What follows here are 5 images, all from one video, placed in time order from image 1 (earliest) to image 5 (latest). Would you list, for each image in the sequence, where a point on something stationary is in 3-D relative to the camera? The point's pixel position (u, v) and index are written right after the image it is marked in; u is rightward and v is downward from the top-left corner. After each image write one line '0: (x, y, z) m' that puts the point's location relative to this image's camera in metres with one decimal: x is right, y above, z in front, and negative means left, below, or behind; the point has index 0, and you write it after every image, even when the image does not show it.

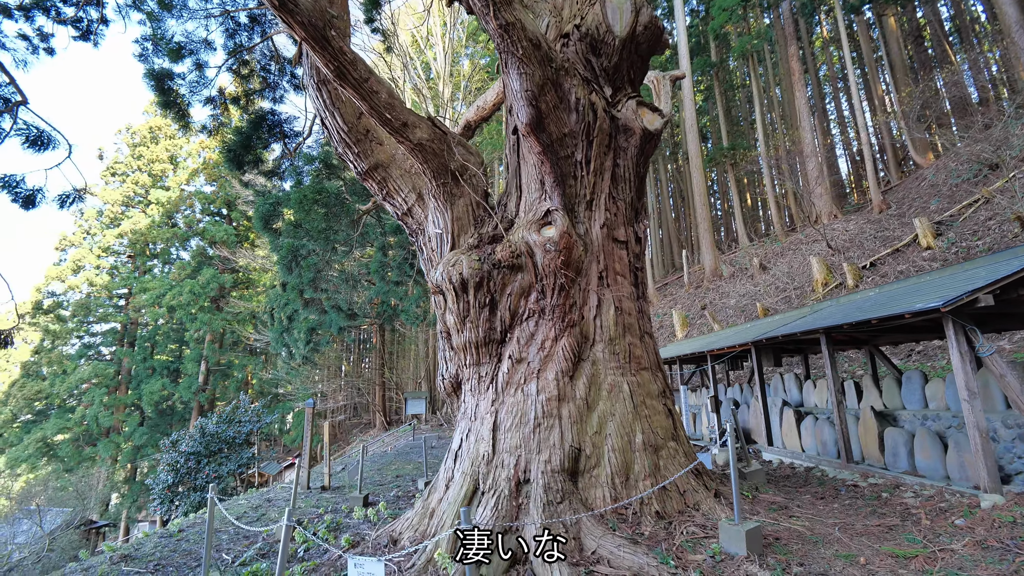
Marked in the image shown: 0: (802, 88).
0: (+8.1, +5.6, +13.0) m
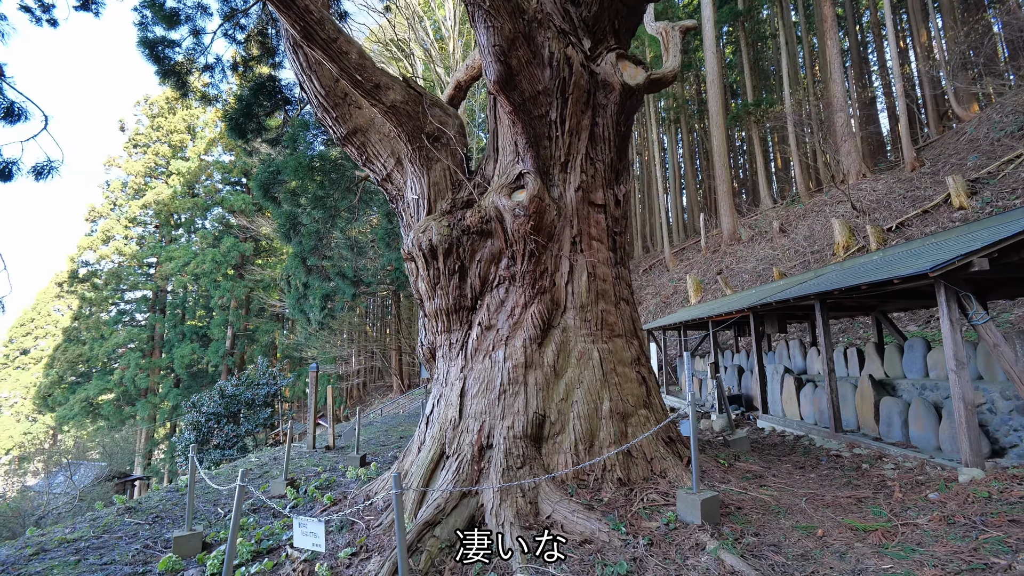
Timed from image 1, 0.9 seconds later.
0: (+8.4, +6.5, +12.1) m
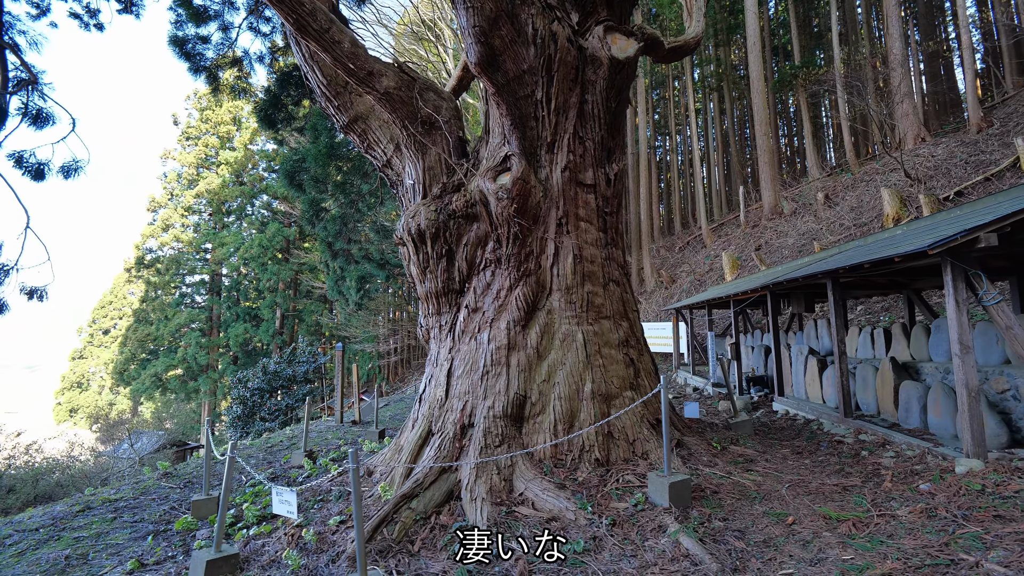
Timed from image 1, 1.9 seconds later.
0: (+9.0, +7.1, +10.9) m
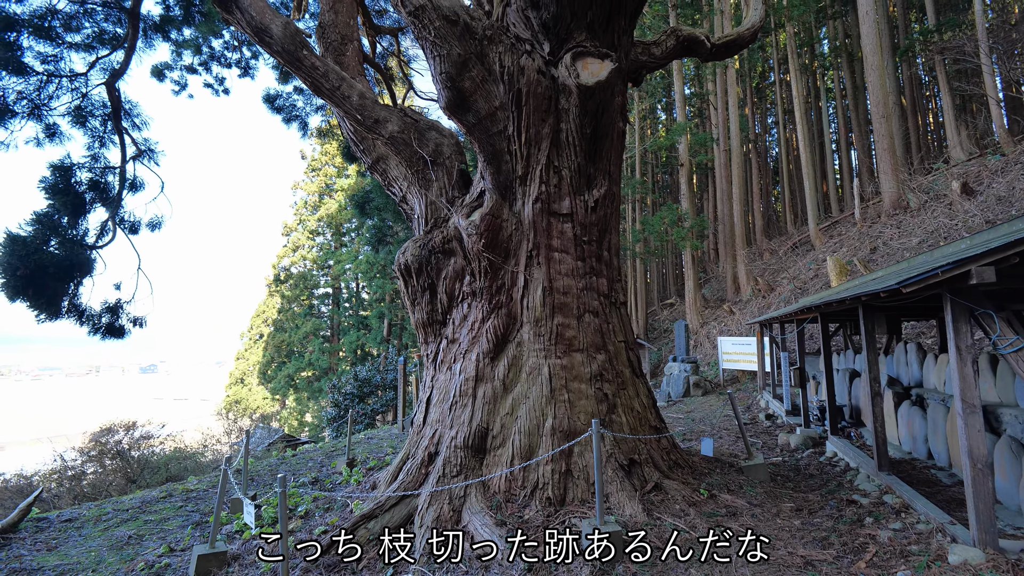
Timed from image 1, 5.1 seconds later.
0: (+10.2, +7.0, +8.7) m
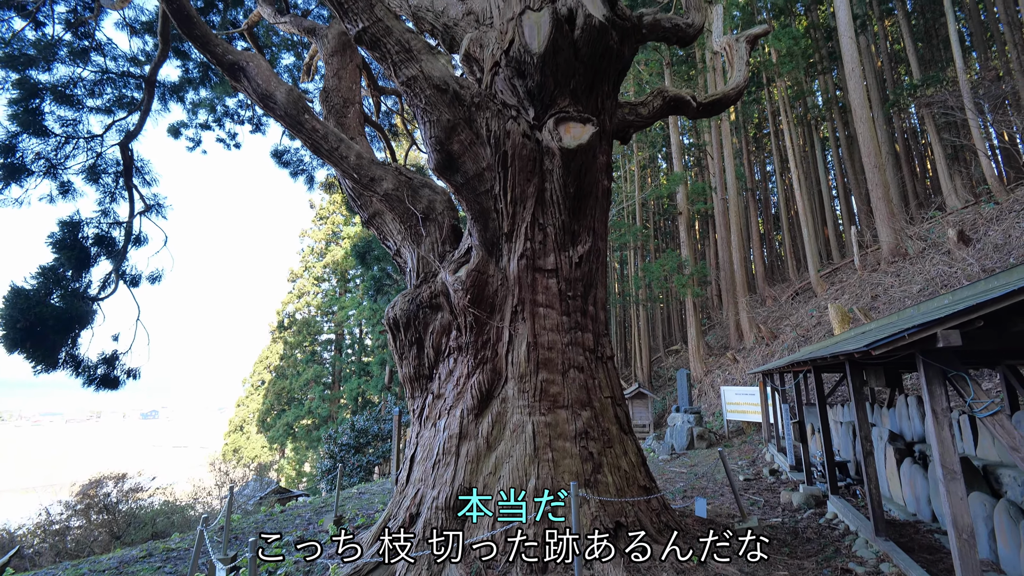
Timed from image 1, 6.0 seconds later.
0: (+10.1, +6.1, +9.2) m
